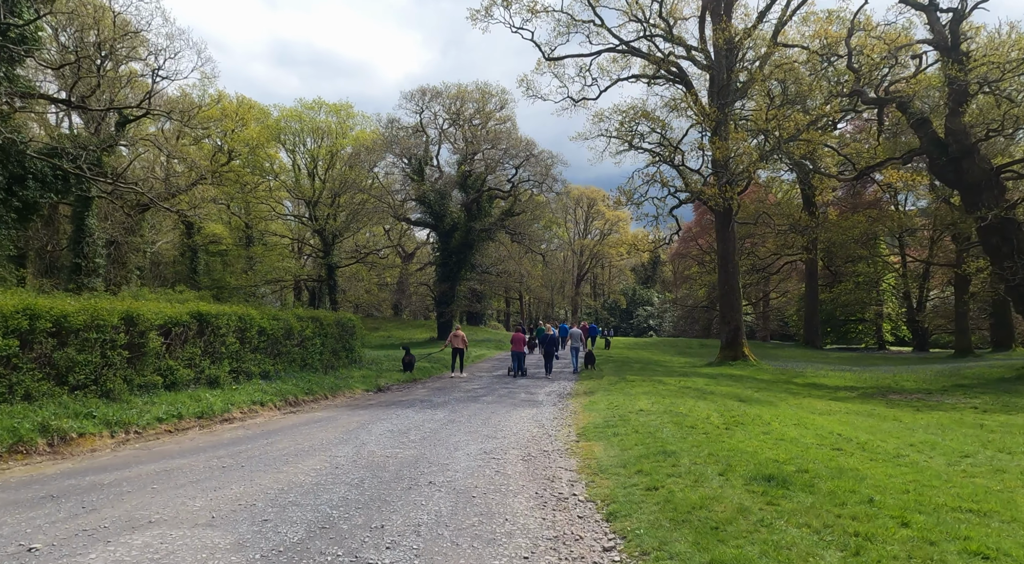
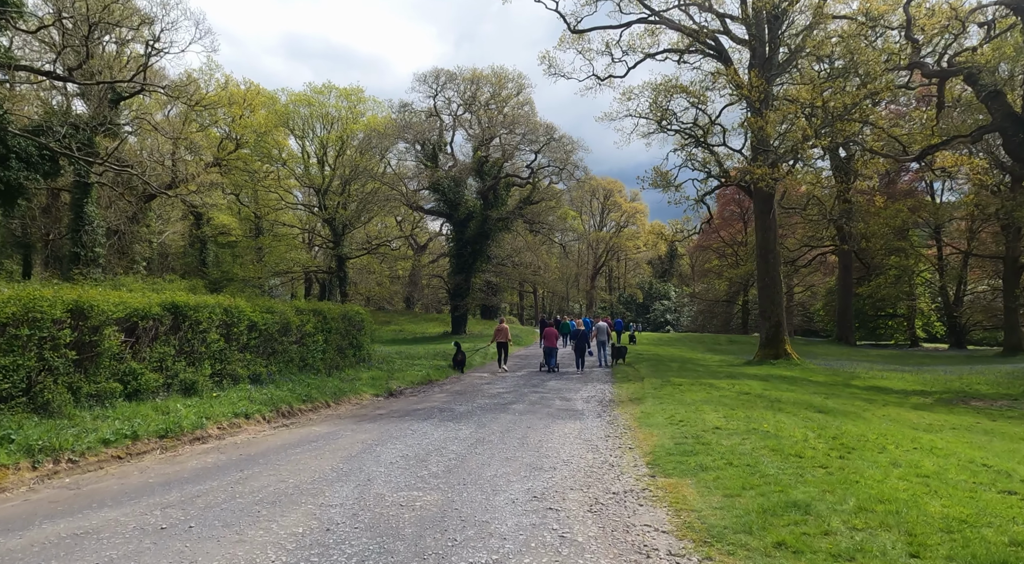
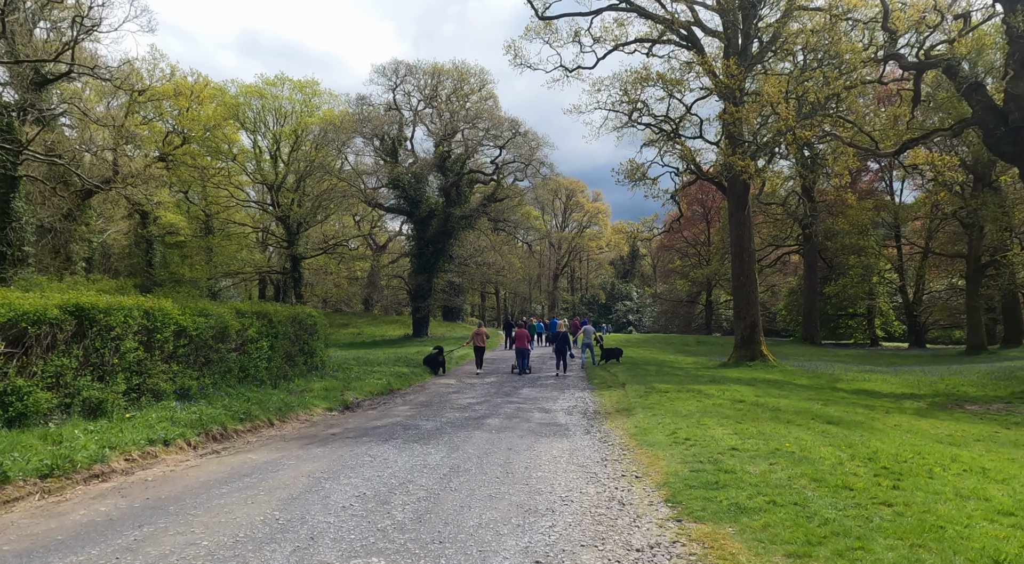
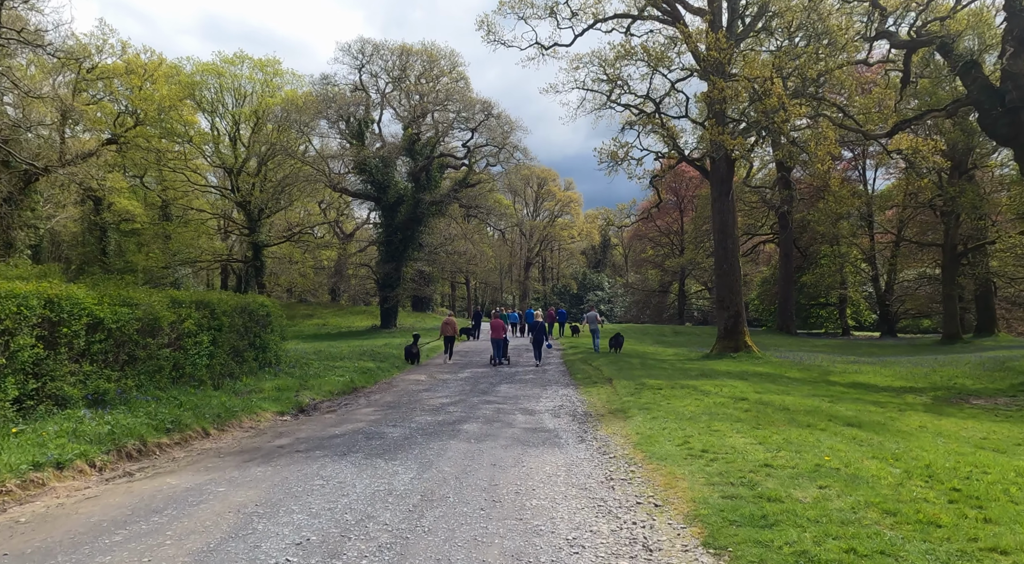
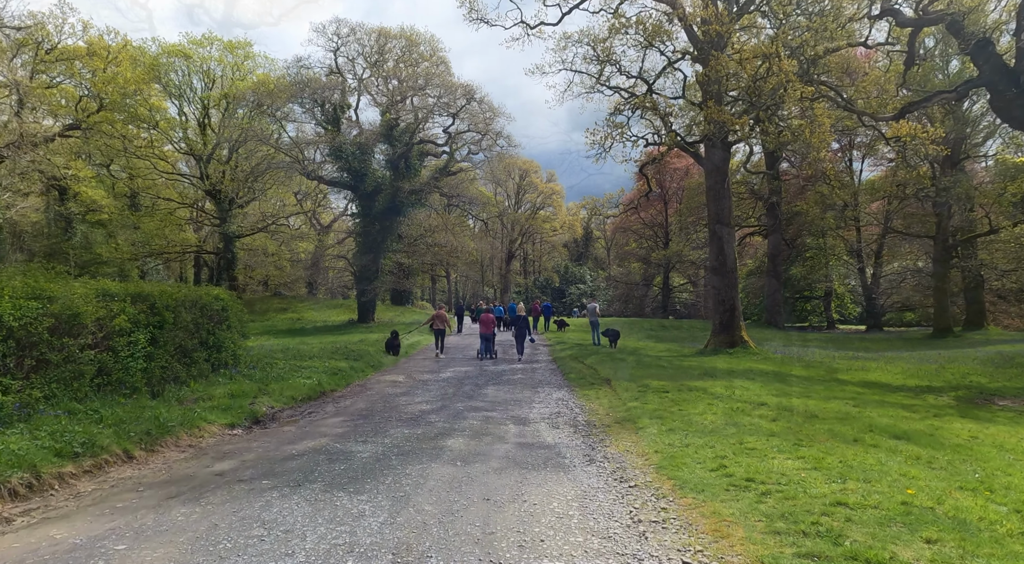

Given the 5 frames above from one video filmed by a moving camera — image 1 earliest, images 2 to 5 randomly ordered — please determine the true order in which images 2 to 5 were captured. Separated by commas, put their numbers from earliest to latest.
2, 3, 4, 5
